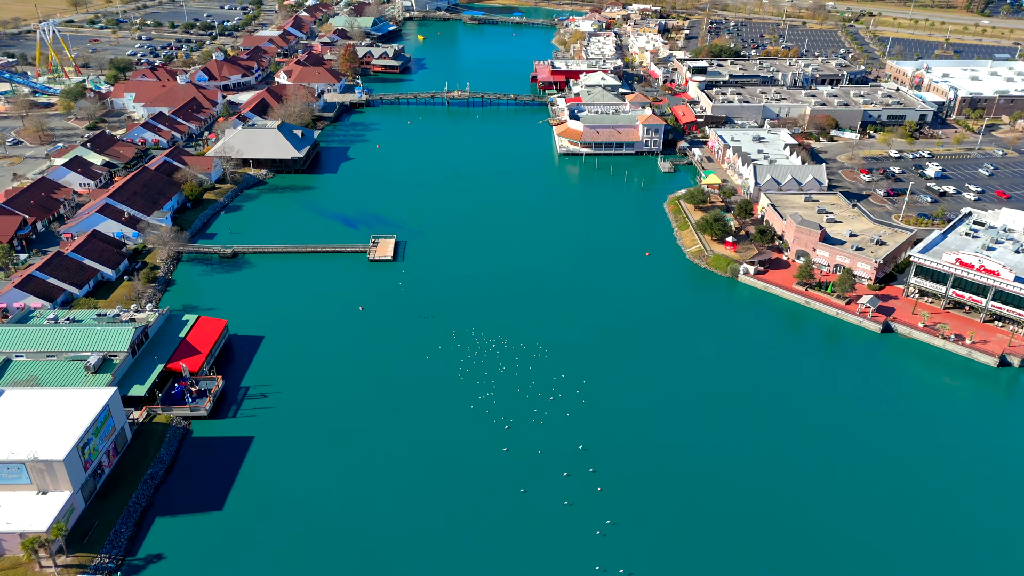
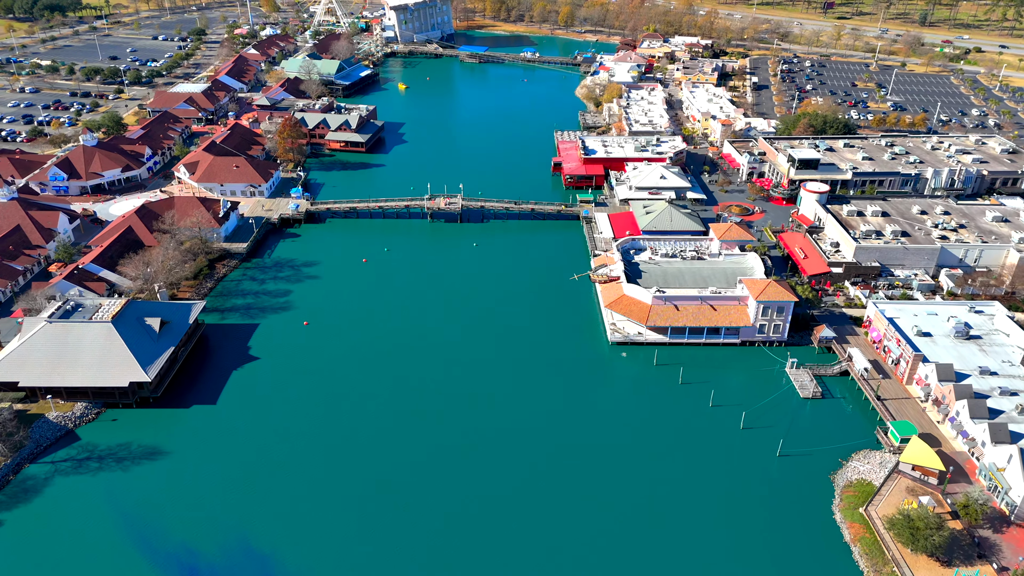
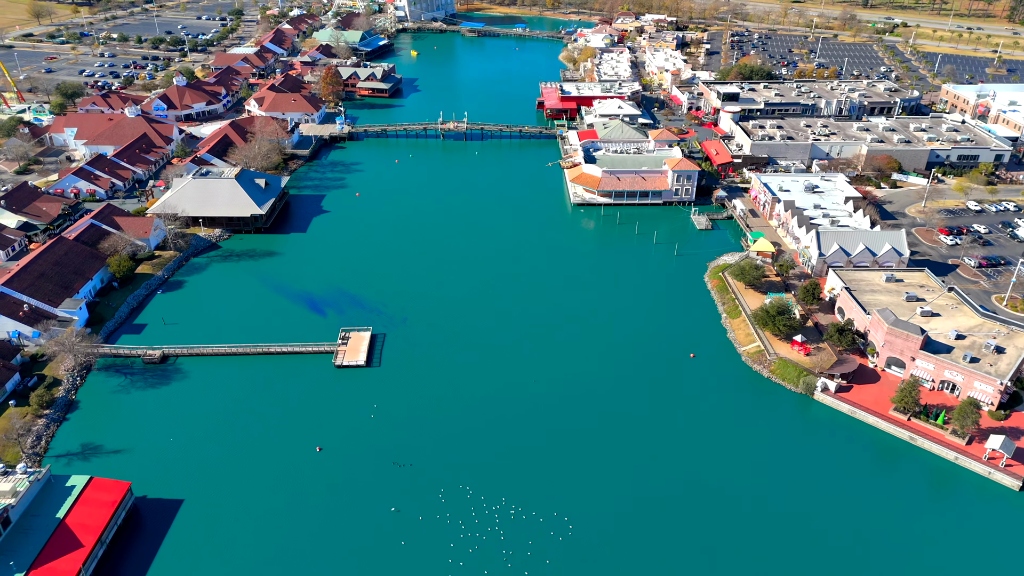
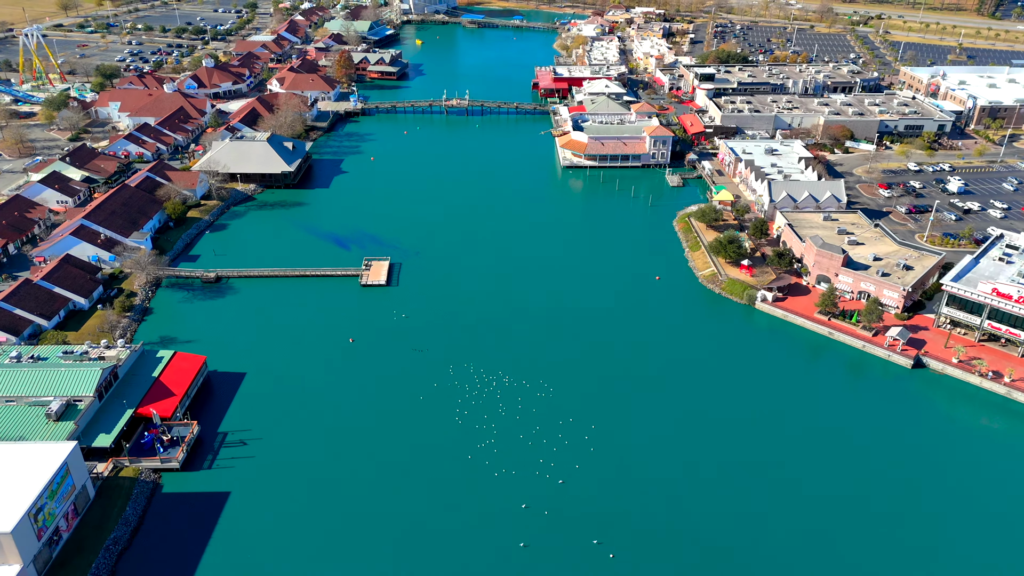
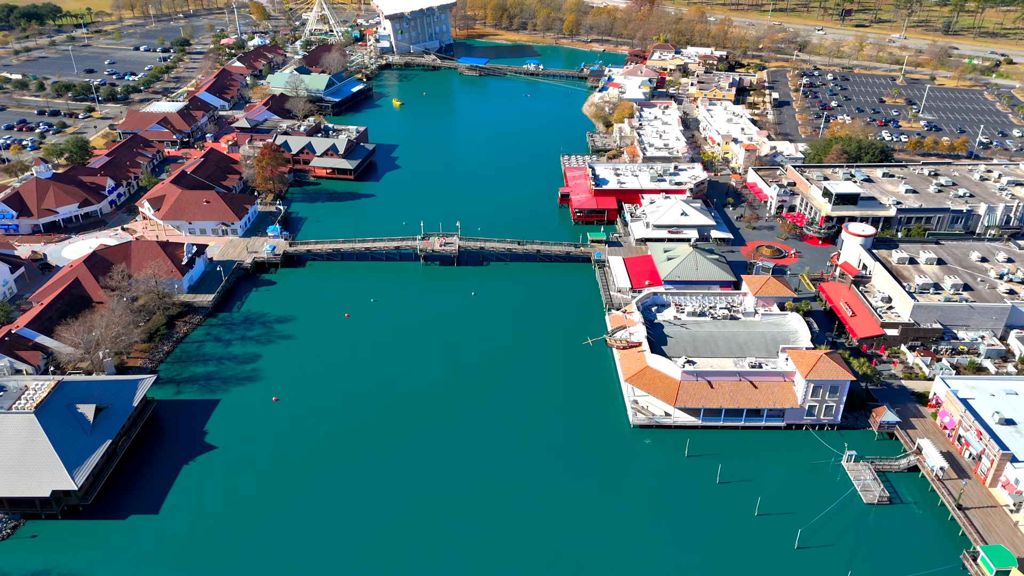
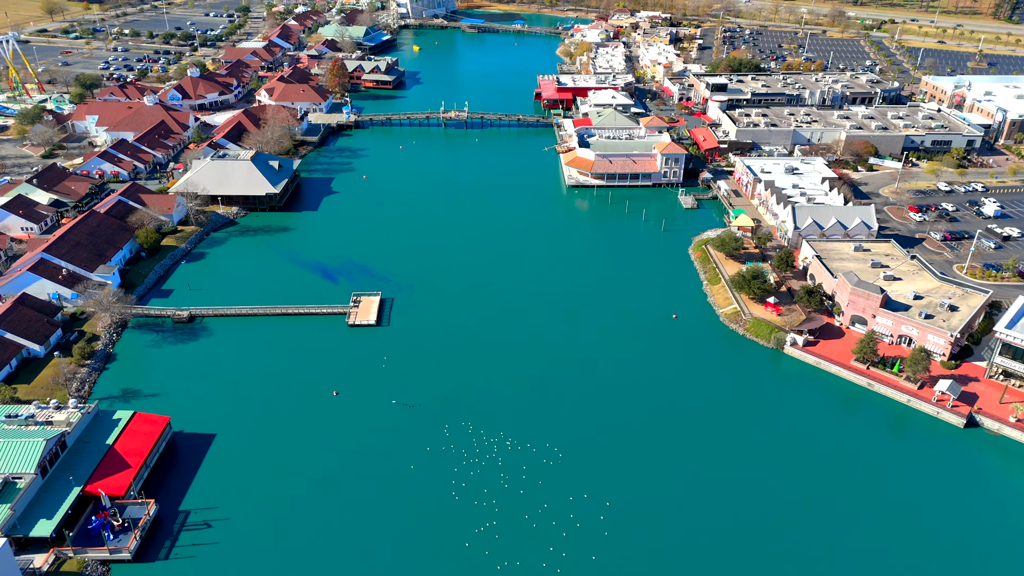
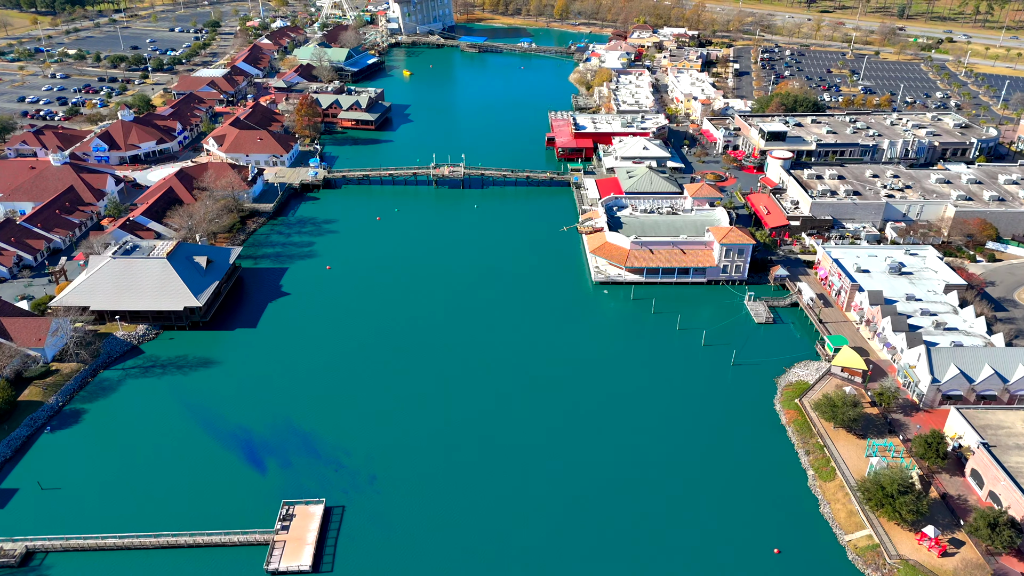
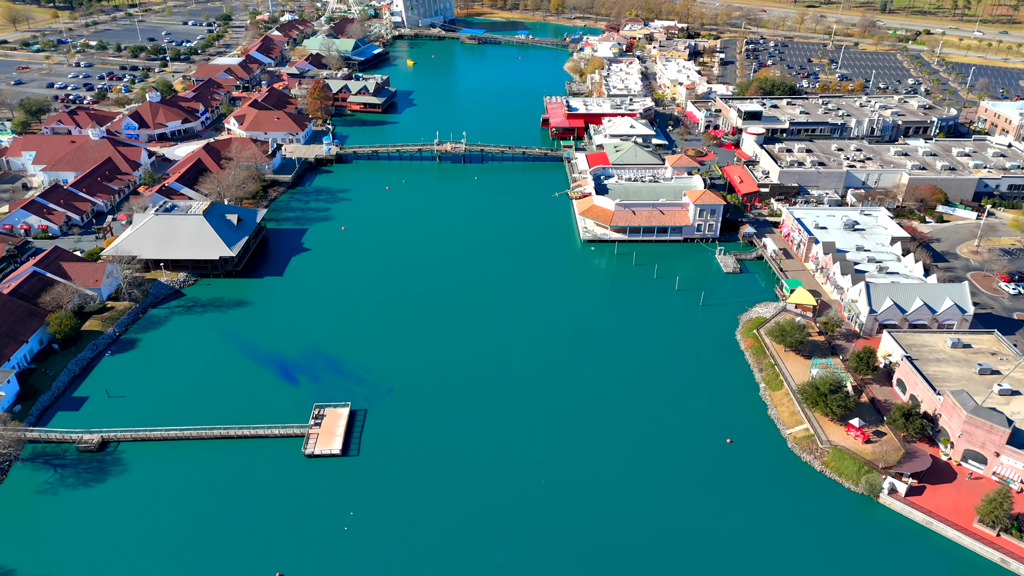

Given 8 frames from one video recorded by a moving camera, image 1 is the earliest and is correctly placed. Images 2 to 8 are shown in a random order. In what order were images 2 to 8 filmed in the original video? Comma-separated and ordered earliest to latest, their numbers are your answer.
4, 6, 3, 8, 7, 2, 5
